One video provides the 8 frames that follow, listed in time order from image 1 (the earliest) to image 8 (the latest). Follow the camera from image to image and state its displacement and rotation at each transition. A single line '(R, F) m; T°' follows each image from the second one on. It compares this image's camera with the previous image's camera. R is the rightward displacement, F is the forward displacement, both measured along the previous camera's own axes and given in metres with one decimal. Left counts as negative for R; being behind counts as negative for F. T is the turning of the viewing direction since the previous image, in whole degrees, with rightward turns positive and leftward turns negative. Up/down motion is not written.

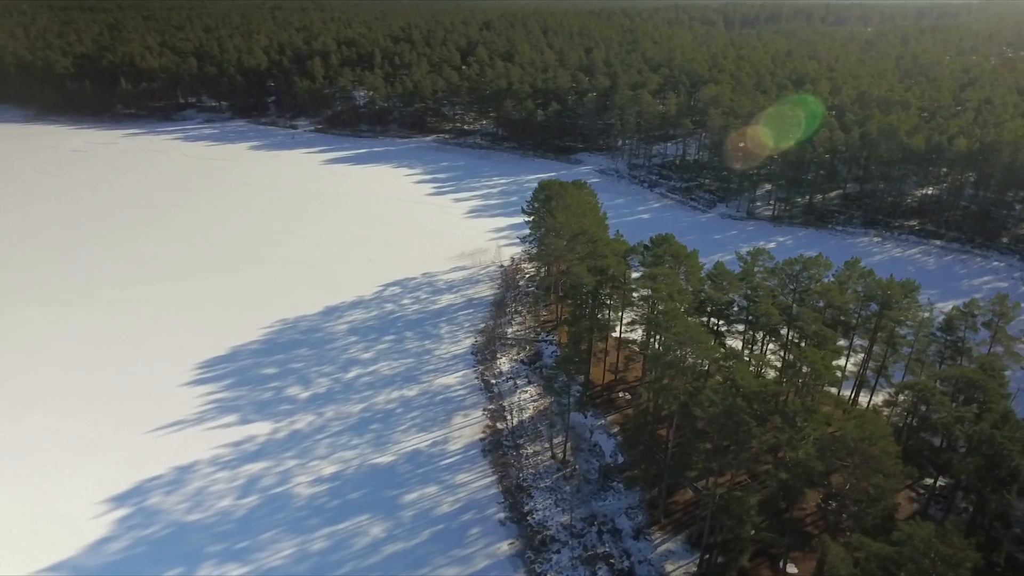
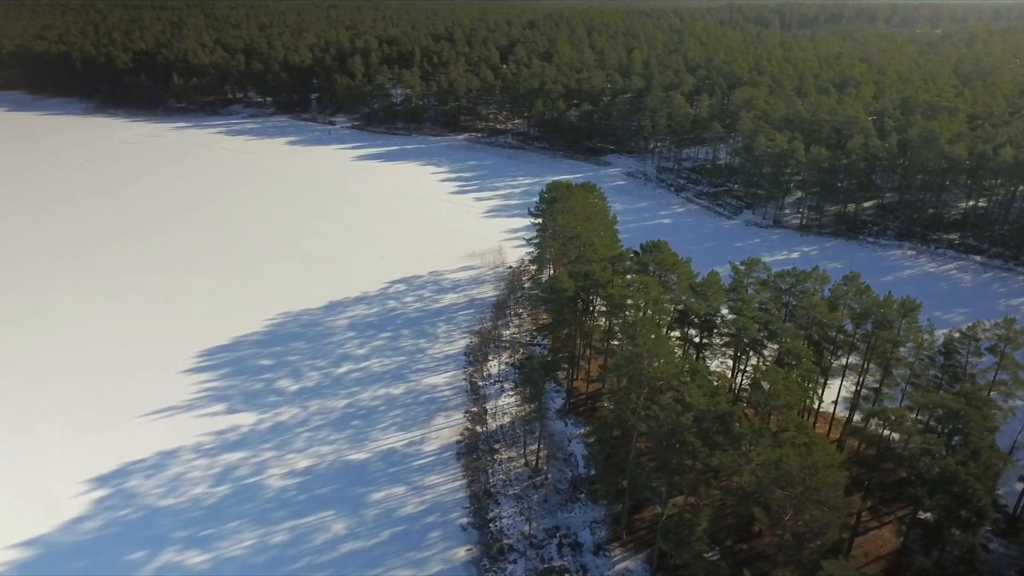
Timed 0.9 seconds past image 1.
(+2.3, +0.4) m; -4°
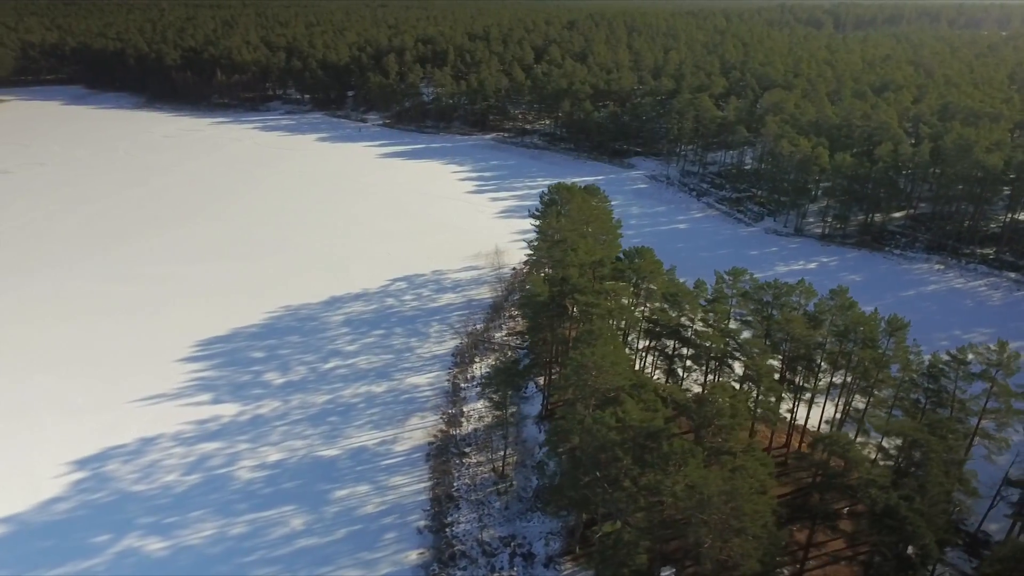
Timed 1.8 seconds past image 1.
(+2.3, +0.4) m; -4°
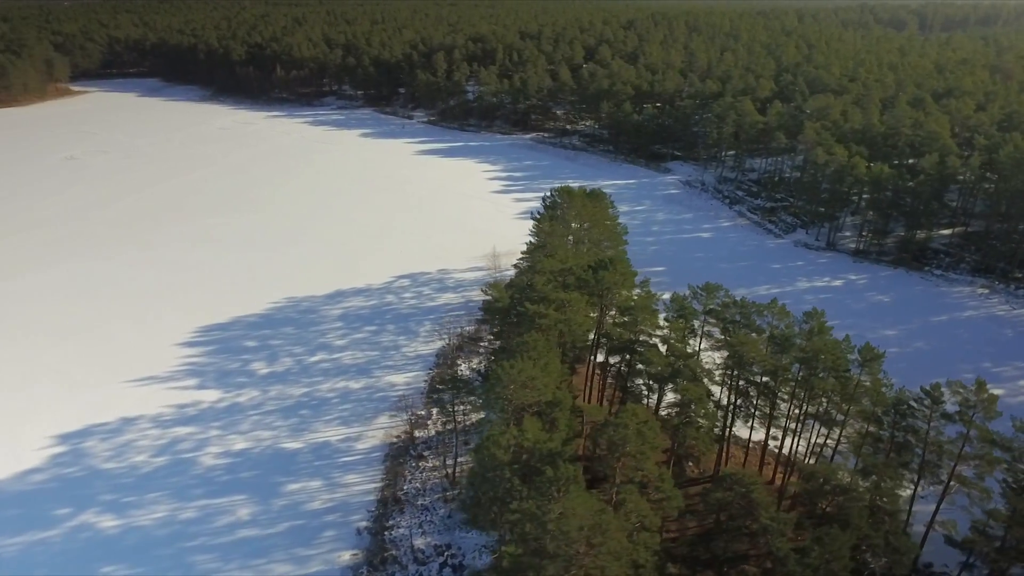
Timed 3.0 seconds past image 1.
(+3.3, +0.6) m; -6°
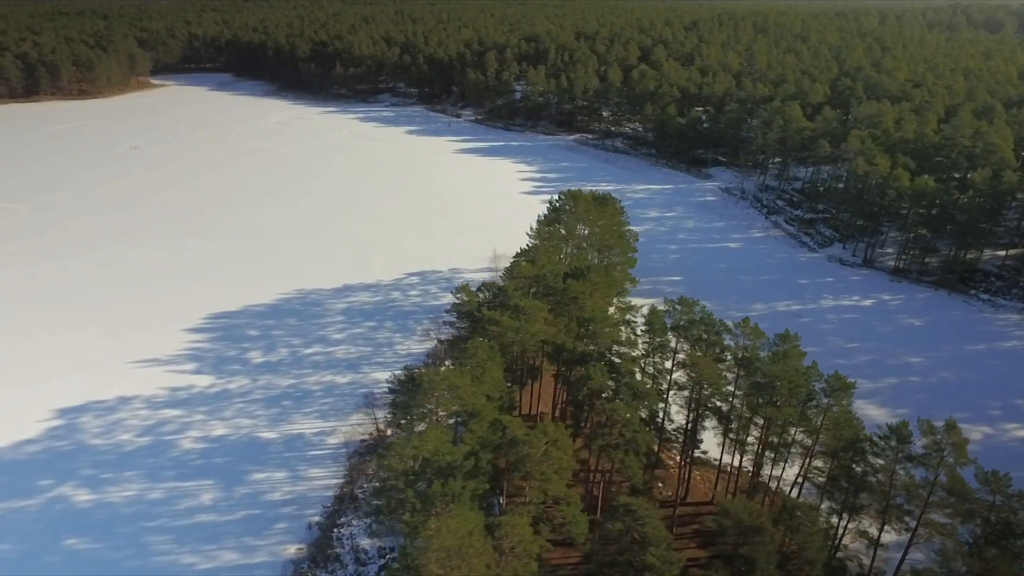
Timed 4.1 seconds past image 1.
(+3.0, +0.6) m; -6°
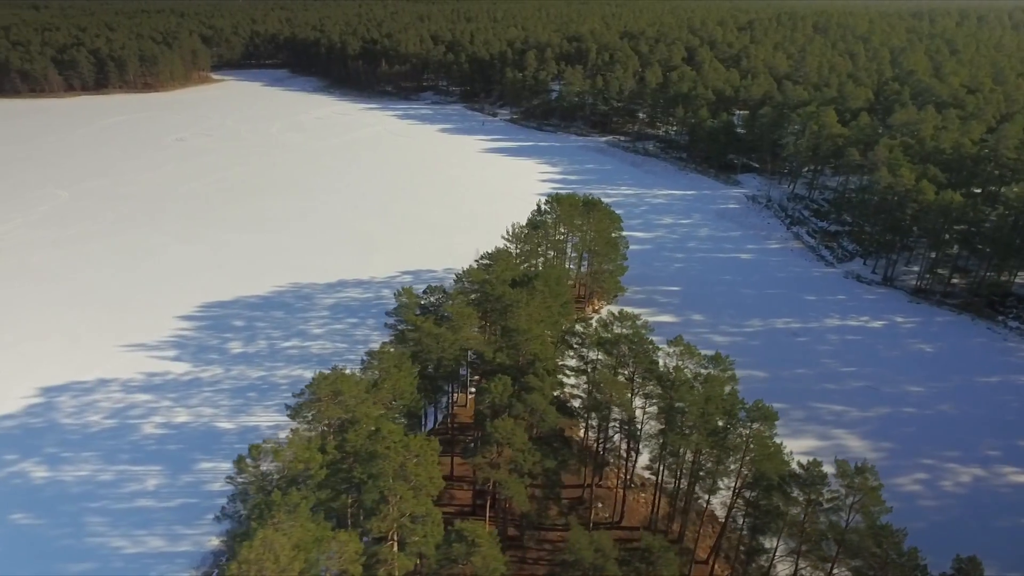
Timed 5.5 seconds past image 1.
(+3.6, +0.7) m; -5°
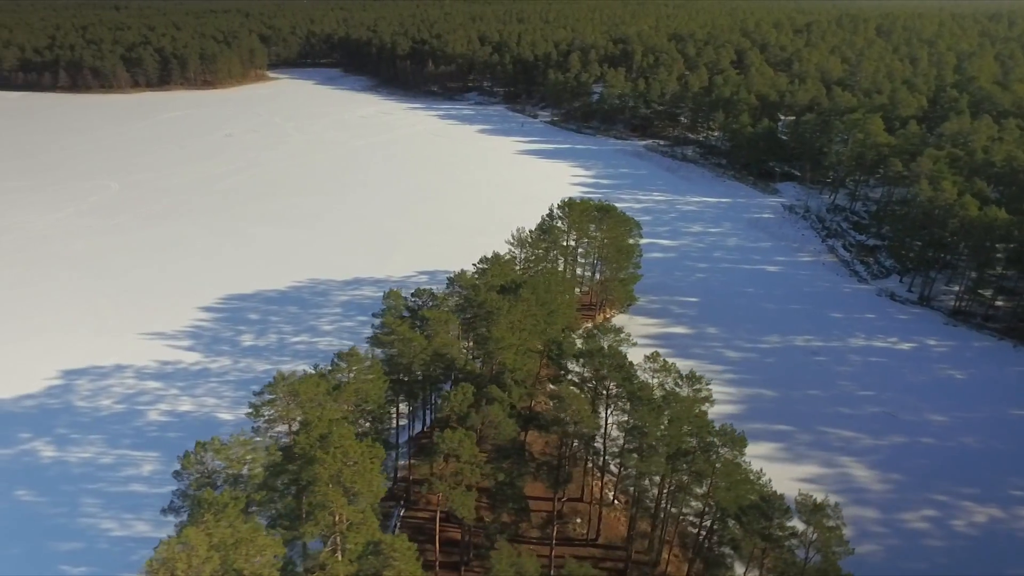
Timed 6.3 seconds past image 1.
(+1.9, +0.3) m; -5°
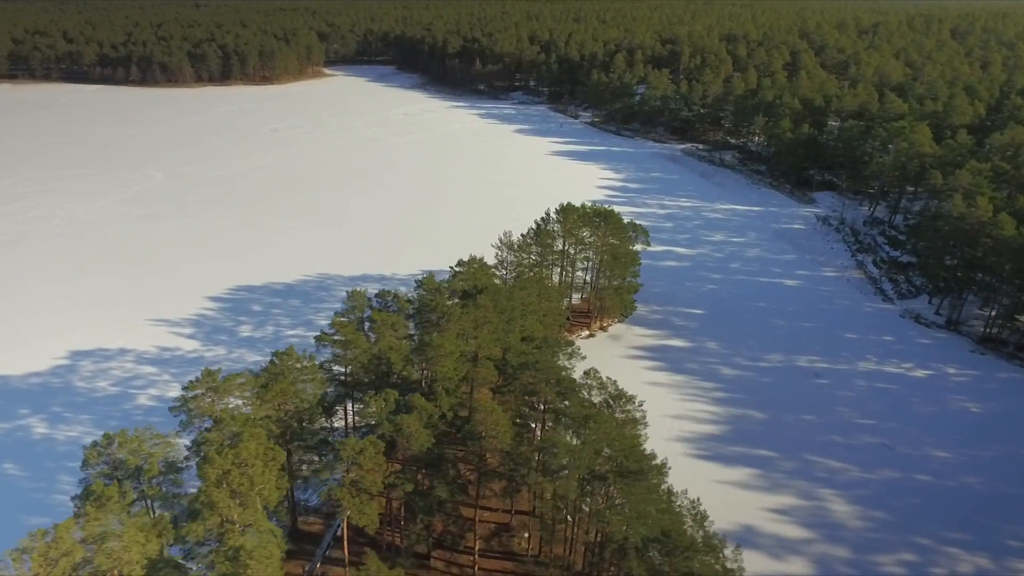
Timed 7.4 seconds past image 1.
(+3.0, +0.5) m; -5°
